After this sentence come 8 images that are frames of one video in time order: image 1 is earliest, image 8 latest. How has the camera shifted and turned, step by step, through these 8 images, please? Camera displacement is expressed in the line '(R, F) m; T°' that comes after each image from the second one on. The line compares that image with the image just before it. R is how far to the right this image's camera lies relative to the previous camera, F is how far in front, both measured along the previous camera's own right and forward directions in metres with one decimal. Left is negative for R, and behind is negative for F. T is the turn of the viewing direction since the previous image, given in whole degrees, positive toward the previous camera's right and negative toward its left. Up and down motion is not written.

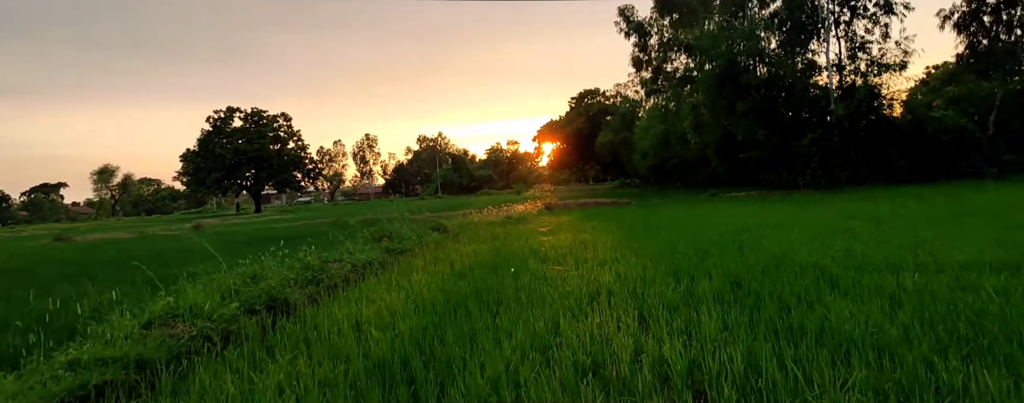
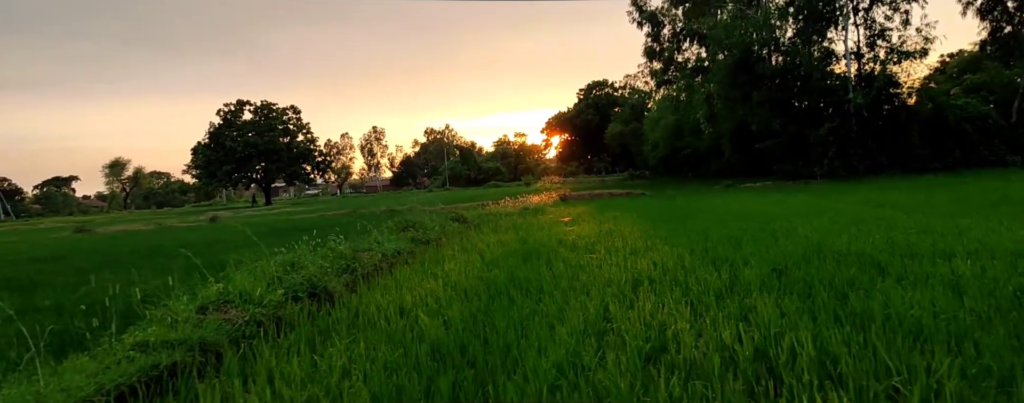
(-0.3, 0.0) m; -1°
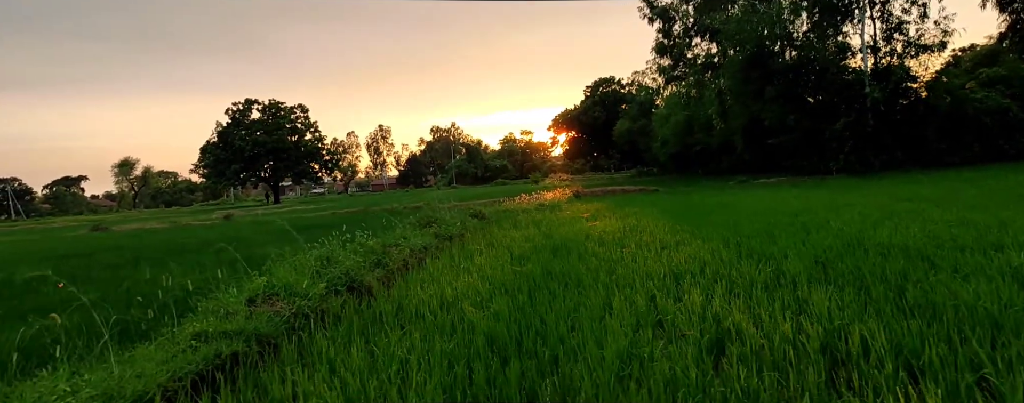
(-0.3, 0.0) m; -1°
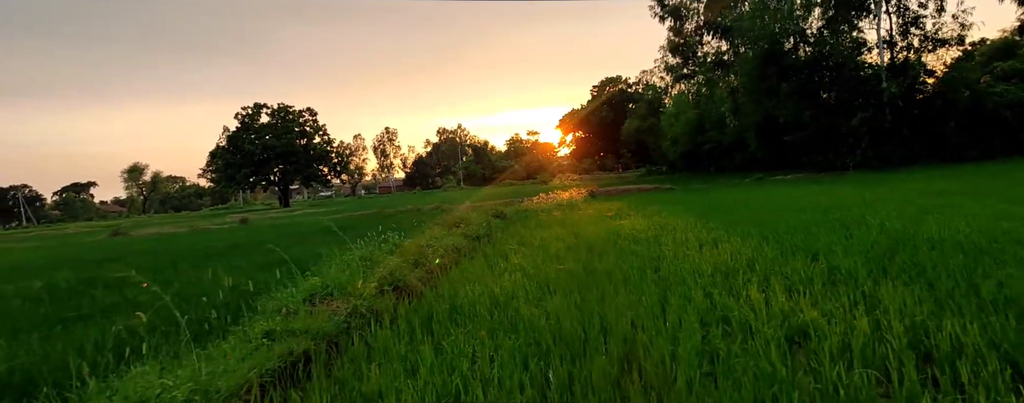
(-0.3, 0.0) m; -1°
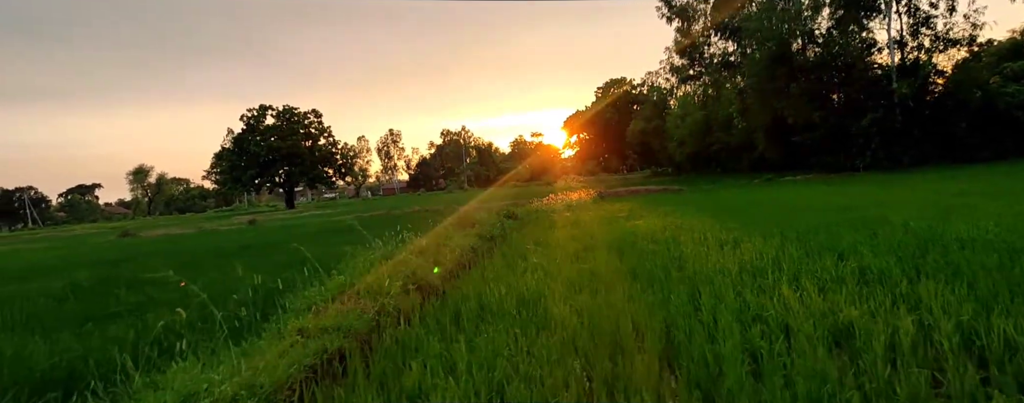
(-0.2, 0.0) m; 0°
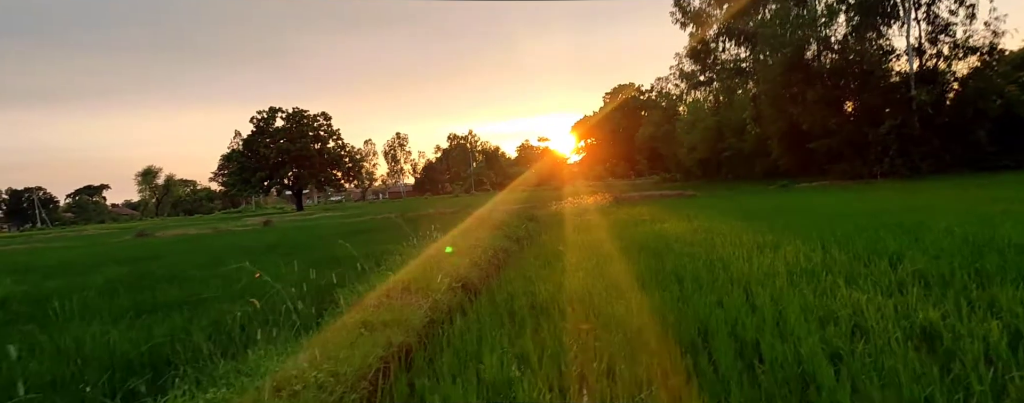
(-0.3, 0.0) m; -1°
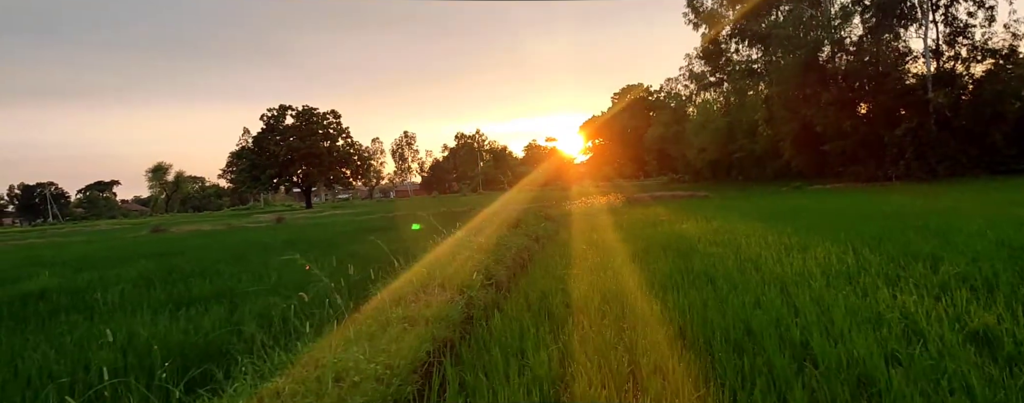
(-0.2, 0.0) m; -1°
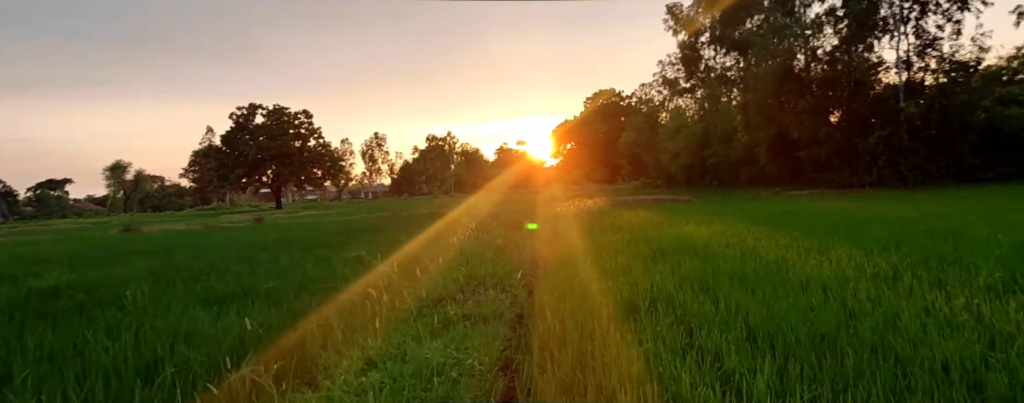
(-0.5, 0.0) m; +3°
